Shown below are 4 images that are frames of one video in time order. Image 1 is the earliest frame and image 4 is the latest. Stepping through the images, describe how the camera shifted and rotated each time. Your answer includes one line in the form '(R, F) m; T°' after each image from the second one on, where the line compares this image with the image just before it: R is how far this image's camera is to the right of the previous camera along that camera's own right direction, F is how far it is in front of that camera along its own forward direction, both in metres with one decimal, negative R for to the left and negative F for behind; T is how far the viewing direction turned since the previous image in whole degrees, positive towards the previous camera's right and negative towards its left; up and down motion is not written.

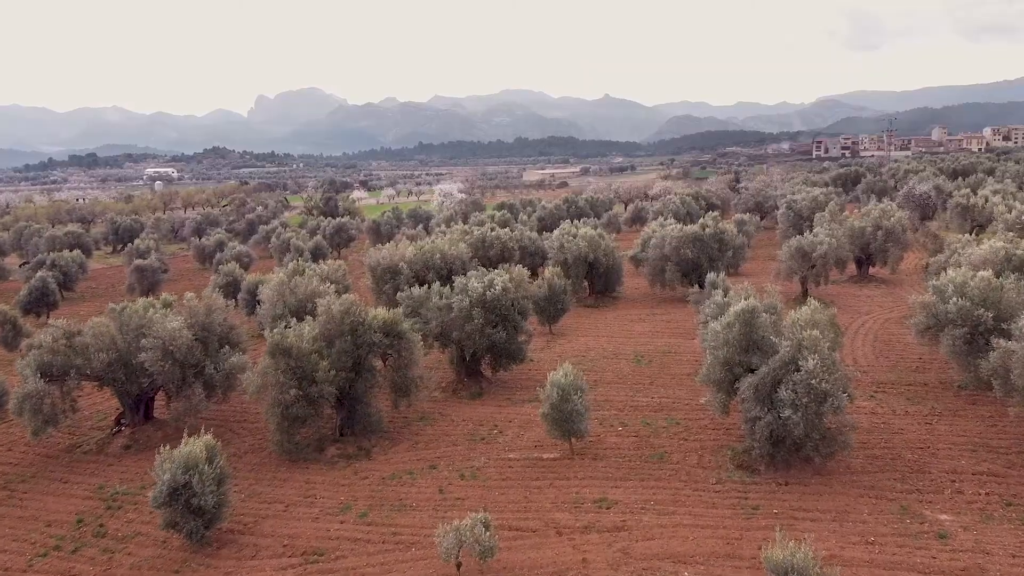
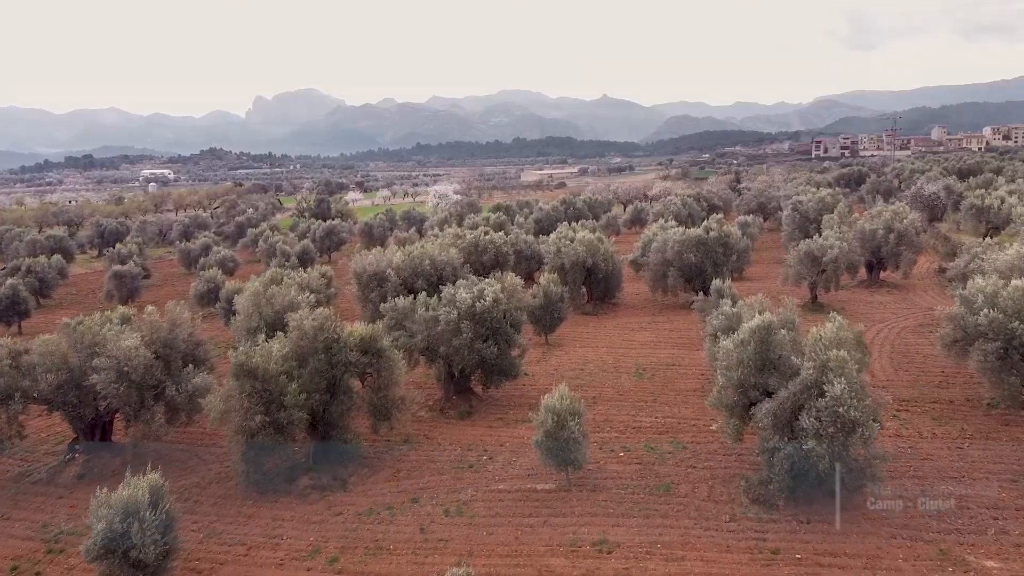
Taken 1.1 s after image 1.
(+0.2, +1.7) m; 0°
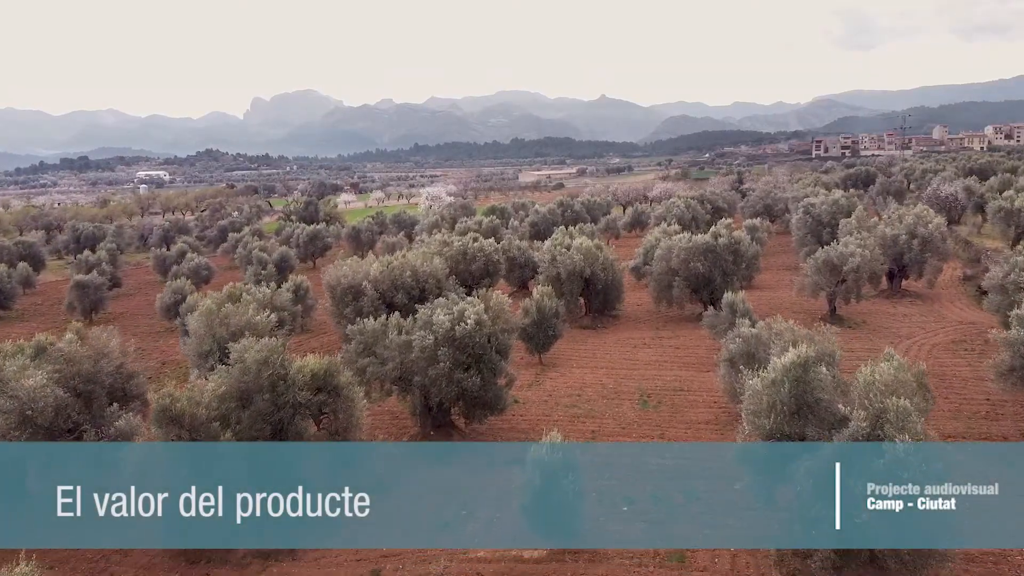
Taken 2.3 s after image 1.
(+0.3, +2.8) m; 0°
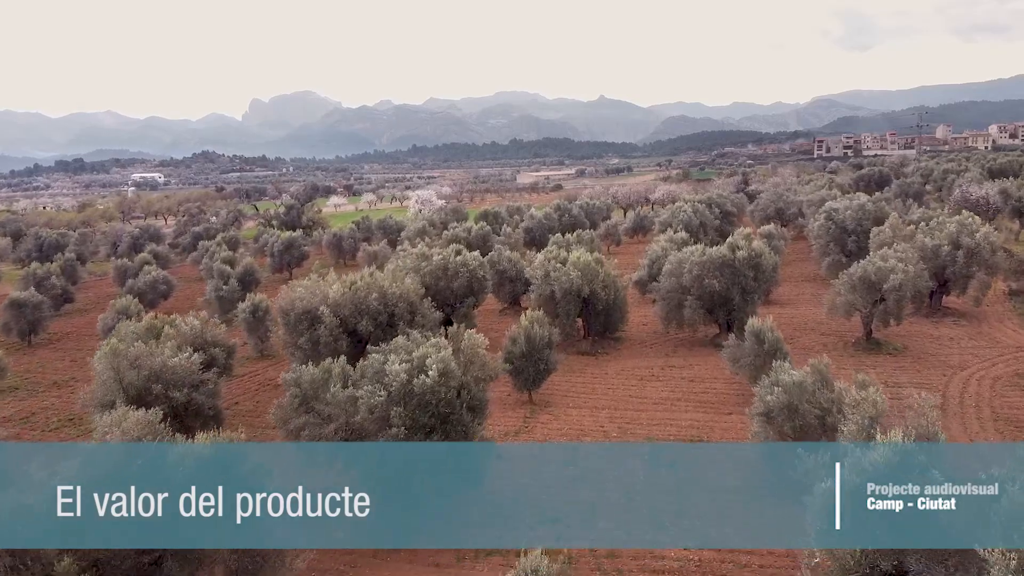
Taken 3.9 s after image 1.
(+0.4, +4.0) m; 0°
